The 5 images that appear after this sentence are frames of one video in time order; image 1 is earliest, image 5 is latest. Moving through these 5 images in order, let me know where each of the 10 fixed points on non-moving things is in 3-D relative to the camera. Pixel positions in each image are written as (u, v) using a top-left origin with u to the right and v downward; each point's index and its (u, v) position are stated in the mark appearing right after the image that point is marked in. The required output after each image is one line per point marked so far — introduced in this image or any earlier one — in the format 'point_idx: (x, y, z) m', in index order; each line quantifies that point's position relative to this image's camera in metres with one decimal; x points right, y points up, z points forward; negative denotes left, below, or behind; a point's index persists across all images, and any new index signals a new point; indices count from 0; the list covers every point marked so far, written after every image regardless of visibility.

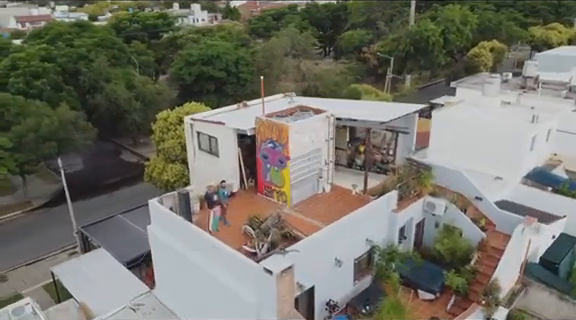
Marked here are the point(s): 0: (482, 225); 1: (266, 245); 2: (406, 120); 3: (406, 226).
0: (+6.4, -2.2, +15.2) m
1: (-0.6, -2.3, +12.6) m
2: (+4.4, +1.5, +17.3) m
3: (+4.0, -2.2, +15.5) m
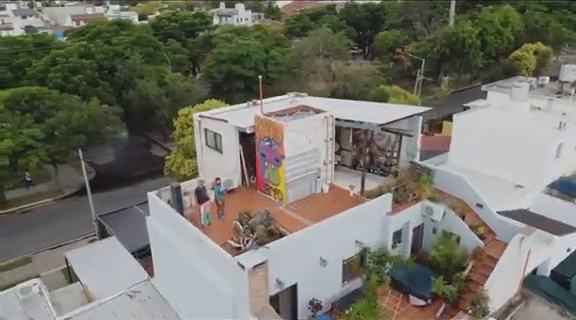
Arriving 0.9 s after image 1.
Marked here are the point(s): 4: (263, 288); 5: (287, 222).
0: (+6.2, -2.4, +14.8) m
1: (-1.1, -2.3, +12.9) m
2: (+4.5, +1.4, +17.1) m
3: (+3.8, -2.3, +15.2) m
4: (-0.6, -3.1, +11.2) m
5: (0.0, -2.0, +14.4) m
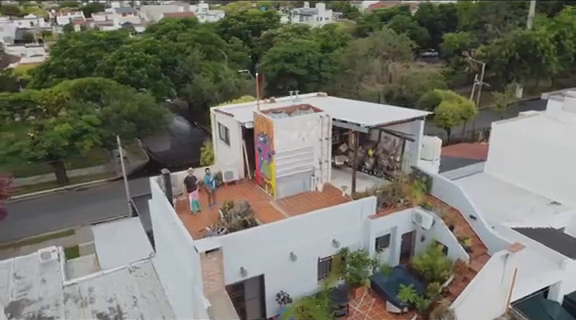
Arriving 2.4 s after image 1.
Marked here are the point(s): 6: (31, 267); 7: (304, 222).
0: (+5.5, -2.7, +14.1) m
1: (-1.9, -2.1, +13.6) m
2: (+4.5, +1.2, +16.7) m
3: (+3.3, -2.5, +15.0) m
4: (-1.8, -2.9, +11.8) m
5: (-0.6, -1.8, +14.9) m
6: (-9.6, -4.0, +17.0) m
7: (+0.5, -1.8, +13.5) m
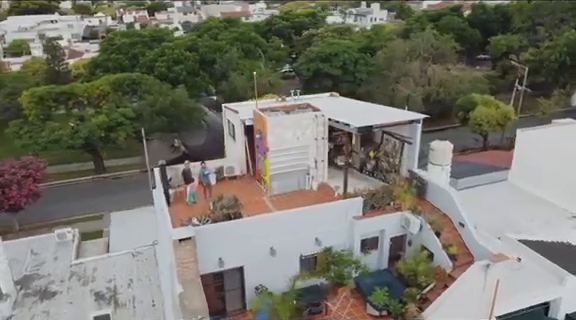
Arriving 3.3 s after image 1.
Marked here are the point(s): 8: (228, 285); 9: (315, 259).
0: (+5.0, -2.8, +13.8) m
1: (-2.5, -1.9, +14.2) m
2: (+4.4, +1.1, +16.4) m
3: (+2.8, -2.5, +15.0) m
4: (-2.7, -2.7, +12.4) m
5: (-1.0, -1.7, +15.3) m
6: (-9.7, -3.4, +18.5) m
7: (-0.1, -1.8, +13.8) m
8: (-1.8, -3.8, +14.0) m
9: (+0.9, -3.2, +14.7) m
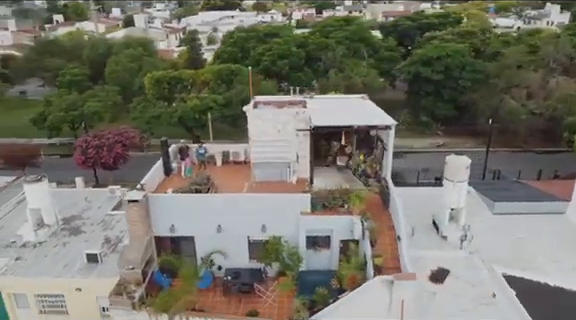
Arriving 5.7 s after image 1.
0: (+2.7, -3.1, +13.3) m
1: (-4.0, -1.1, +16.3) m
2: (+3.7, +0.8, +15.9) m
3: (+1.1, -2.5, +15.2) m
4: (-4.9, -1.9, +14.7) m
5: (-2.2, -1.2, +16.8) m
6: (-9.4, -1.8, +22.9) m
7: (-1.9, -1.3, +15.1) m
8: (-3.7, -3.2, +15.9) m
9: (-0.8, -2.9, +15.6) m
